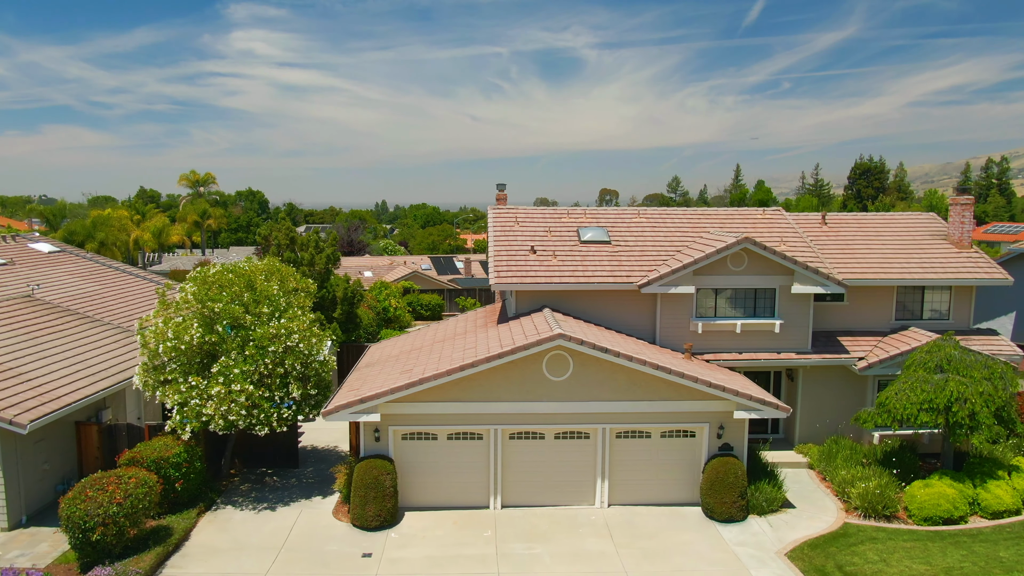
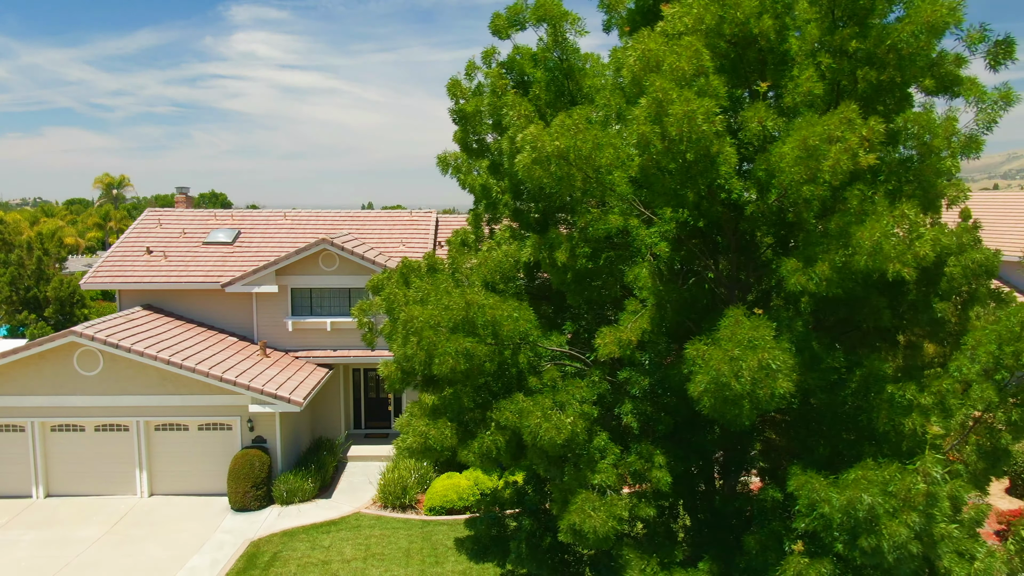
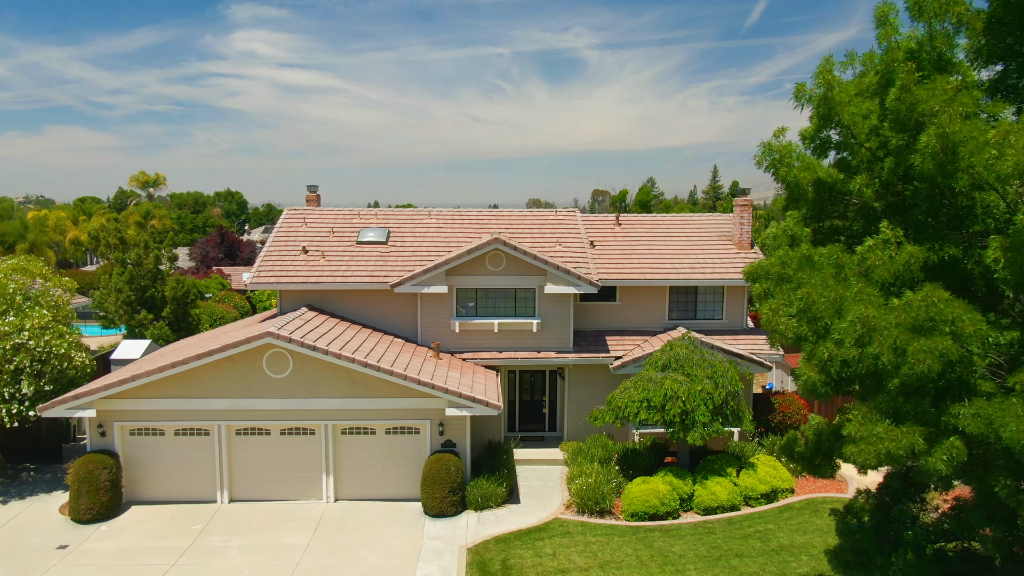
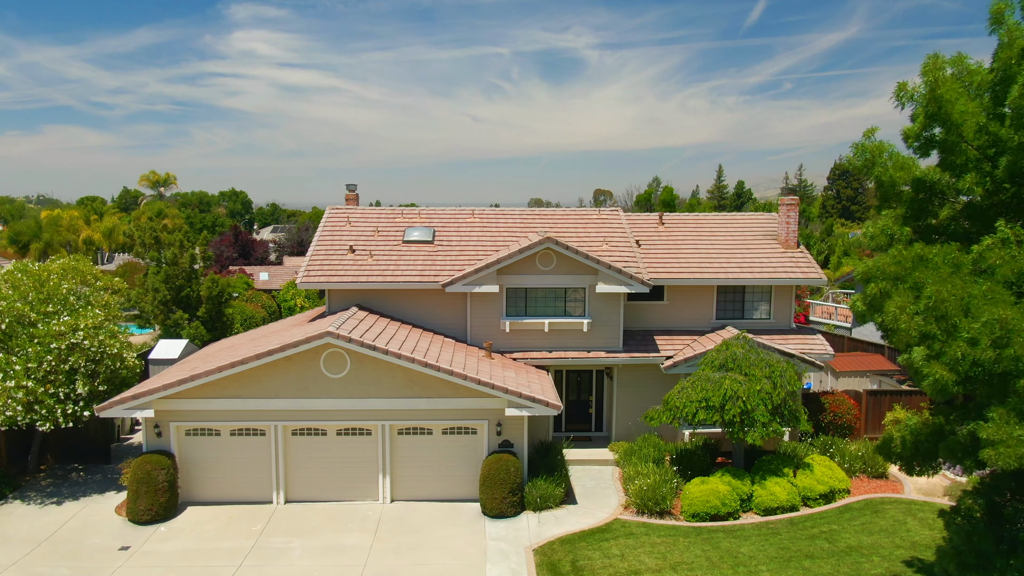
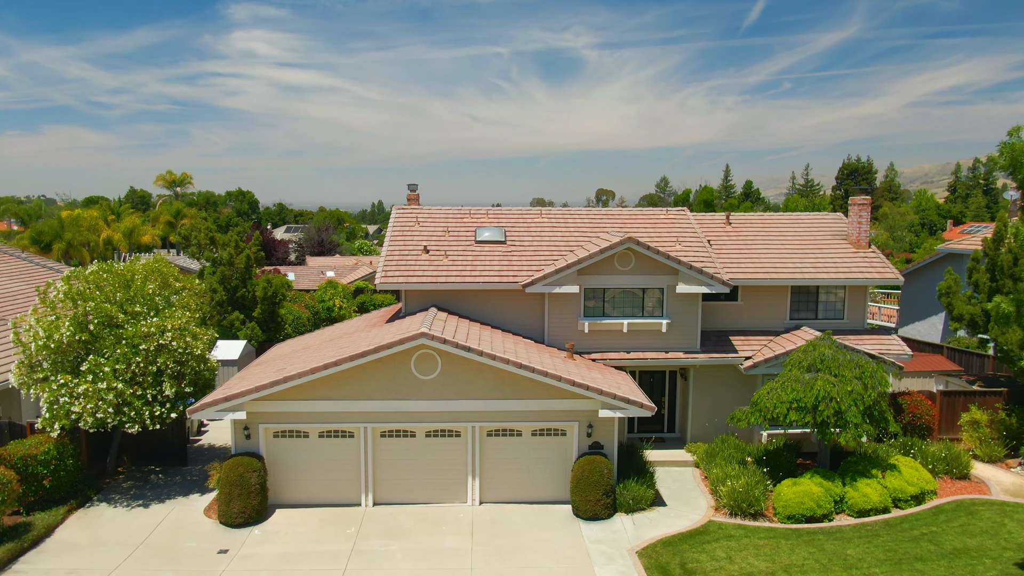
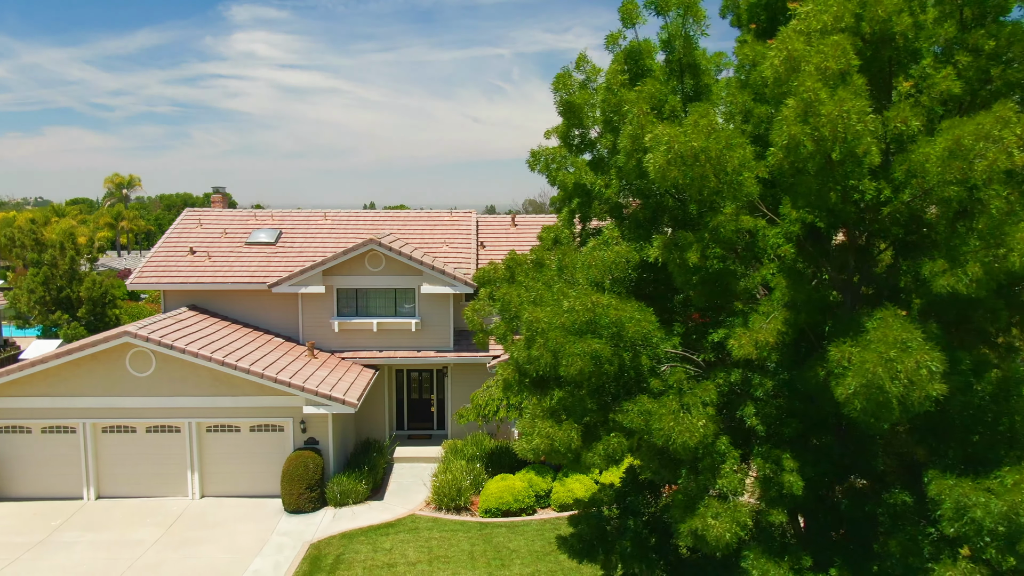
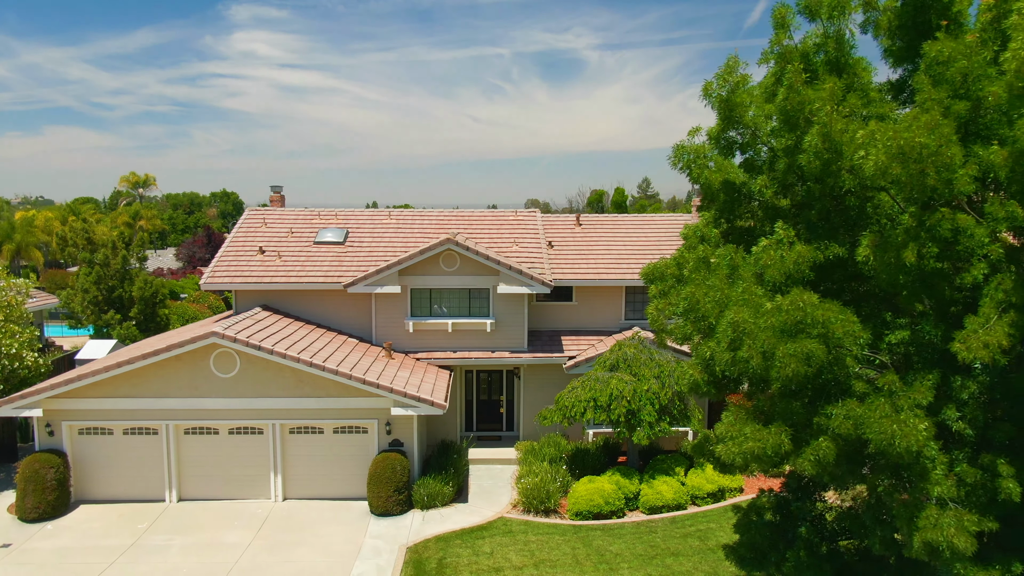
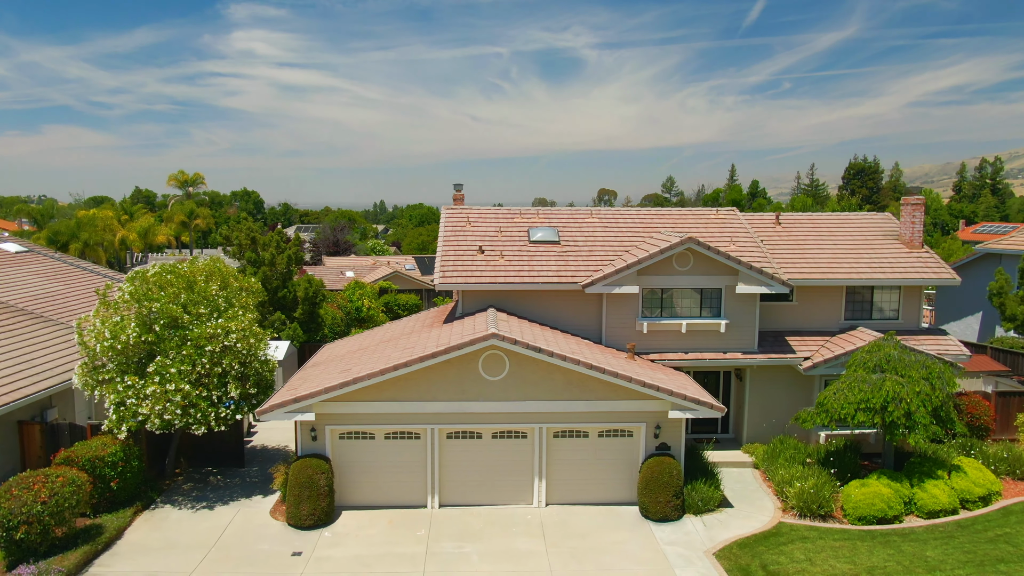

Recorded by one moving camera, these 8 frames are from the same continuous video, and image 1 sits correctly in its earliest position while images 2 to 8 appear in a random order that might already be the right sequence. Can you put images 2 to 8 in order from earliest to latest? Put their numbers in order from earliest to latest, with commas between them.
8, 5, 4, 3, 7, 6, 2
